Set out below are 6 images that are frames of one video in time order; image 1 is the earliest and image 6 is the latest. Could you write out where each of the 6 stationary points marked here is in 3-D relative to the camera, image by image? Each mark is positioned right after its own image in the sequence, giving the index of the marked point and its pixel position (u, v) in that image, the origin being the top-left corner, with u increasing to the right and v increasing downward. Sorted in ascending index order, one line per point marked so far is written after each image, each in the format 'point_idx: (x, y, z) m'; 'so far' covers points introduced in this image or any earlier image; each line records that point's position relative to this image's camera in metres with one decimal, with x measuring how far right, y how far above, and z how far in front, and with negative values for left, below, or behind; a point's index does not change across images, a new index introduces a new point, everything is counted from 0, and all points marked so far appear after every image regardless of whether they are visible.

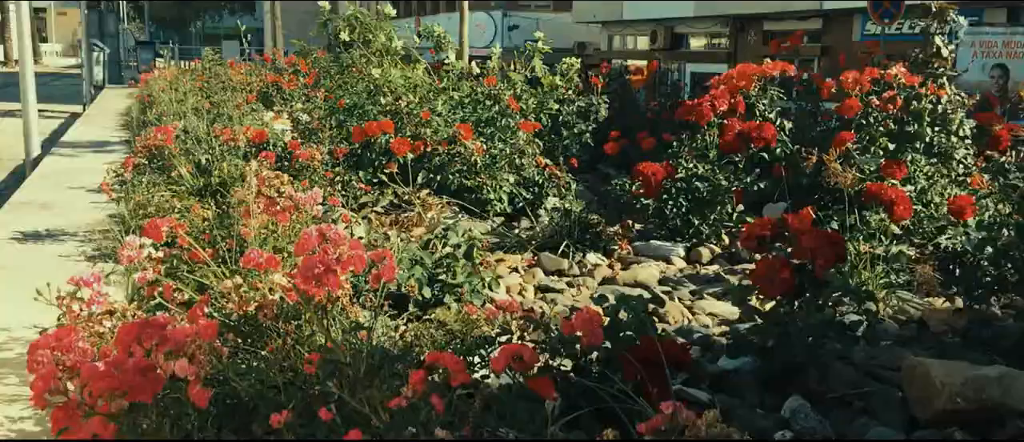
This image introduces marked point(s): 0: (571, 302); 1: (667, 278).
0: (+0.3, -0.4, +5.5) m
1: (+0.9, -0.3, +6.1) m
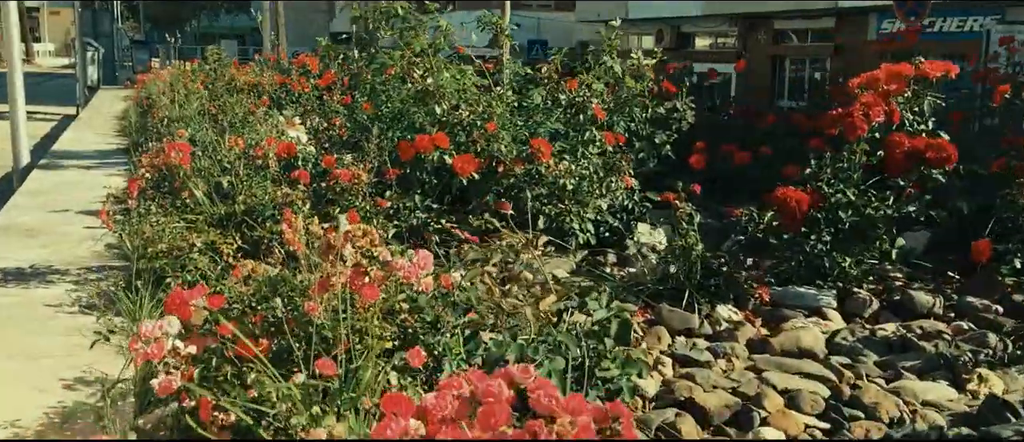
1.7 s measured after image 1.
0: (+0.9, -0.6, +4.1) m
1: (+1.5, -0.5, +4.7) m
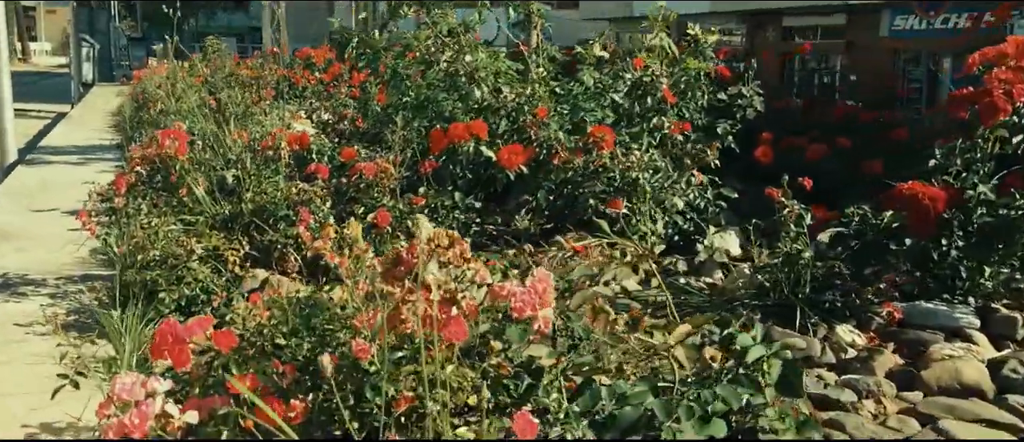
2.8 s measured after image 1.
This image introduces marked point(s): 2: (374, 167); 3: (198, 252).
0: (+1.1, -0.6, +3.2) m
1: (+1.7, -0.5, +3.7) m
2: (-0.7, +0.3, +5.2) m
3: (-1.4, -0.1, +4.6) m
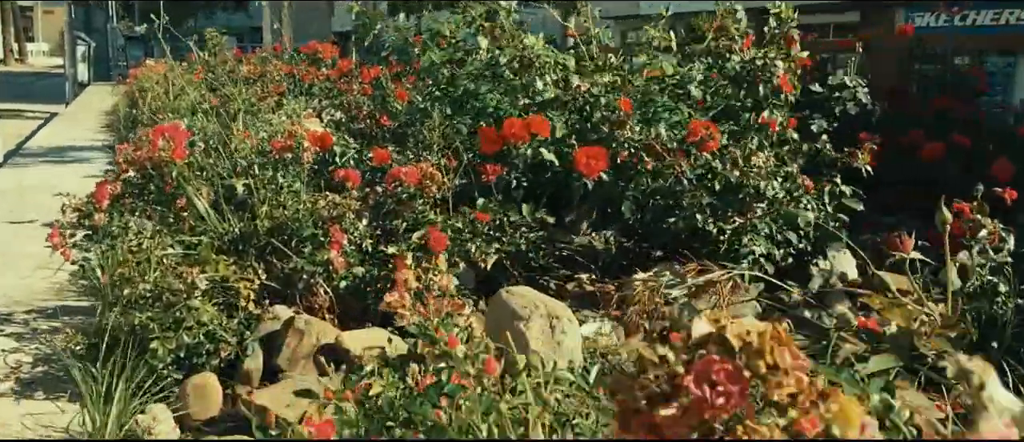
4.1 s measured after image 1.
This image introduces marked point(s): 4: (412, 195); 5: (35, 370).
0: (+1.5, -0.7, +2.1) m
1: (+2.1, -0.6, +2.7) m
2: (-0.4, +0.2, +4.1) m
3: (-1.0, -0.2, +3.5) m
4: (-0.4, +0.1, +4.3) m
5: (-1.7, -0.5, +3.7) m
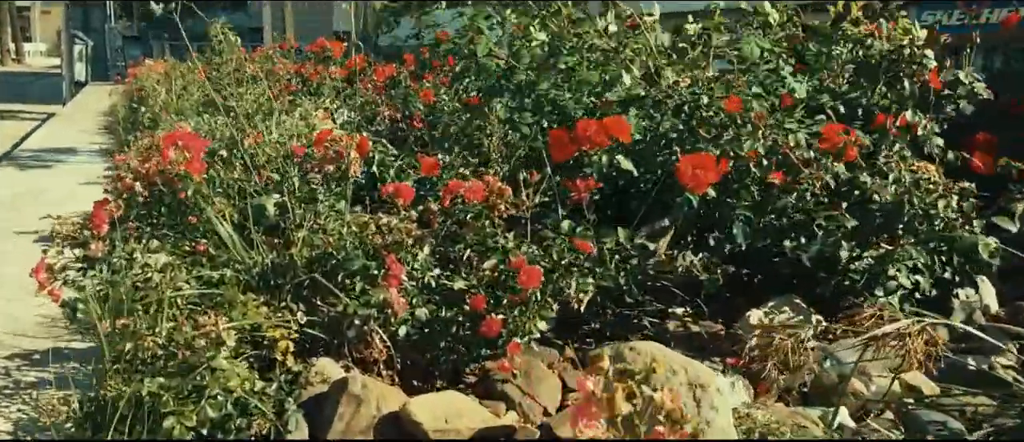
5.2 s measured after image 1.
0: (+1.8, -0.8, +1.3) m
1: (+2.4, -0.7, +1.9) m
2: (-0.1, +0.1, +3.3) m
3: (-0.7, -0.3, +2.7) m
4: (-0.1, 0.0, +3.5) m
5: (-1.4, -0.6, +2.9) m
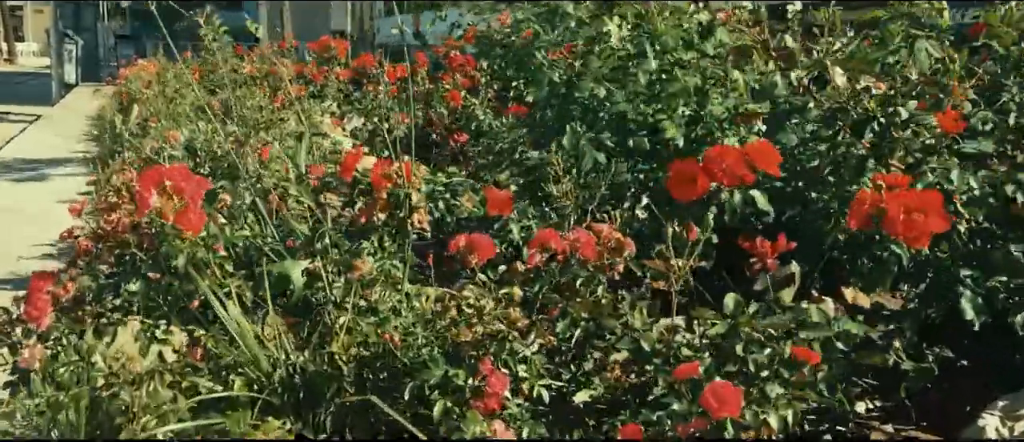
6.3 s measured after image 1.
0: (+2.1, -1.0, +0.2) m
1: (+2.7, -0.9, +0.8) m
2: (+0.3, -0.1, +2.2) m
3: (-0.4, -0.5, +1.6) m
4: (+0.2, -0.2, +2.4) m
5: (-1.1, -0.8, +1.8) m
